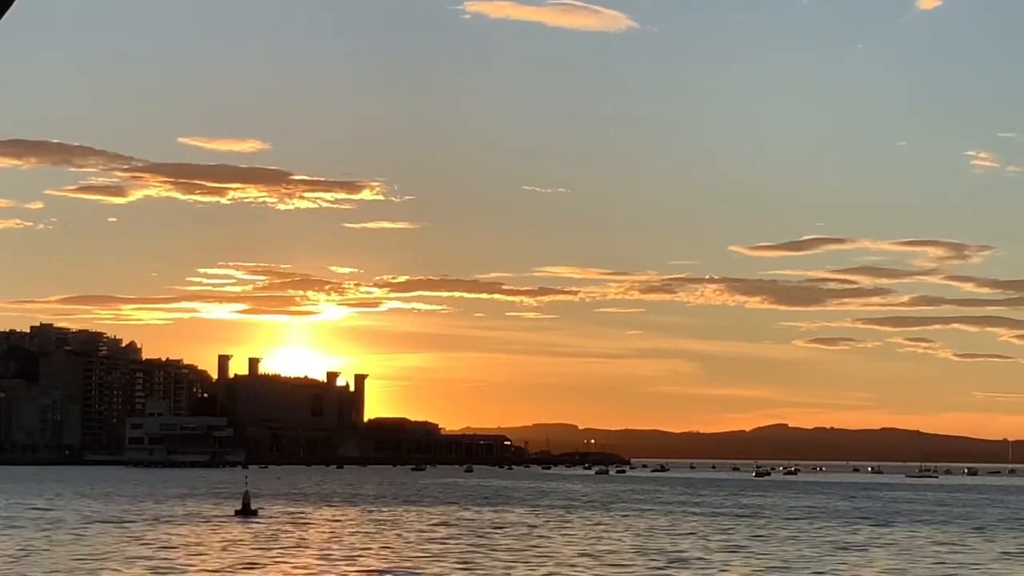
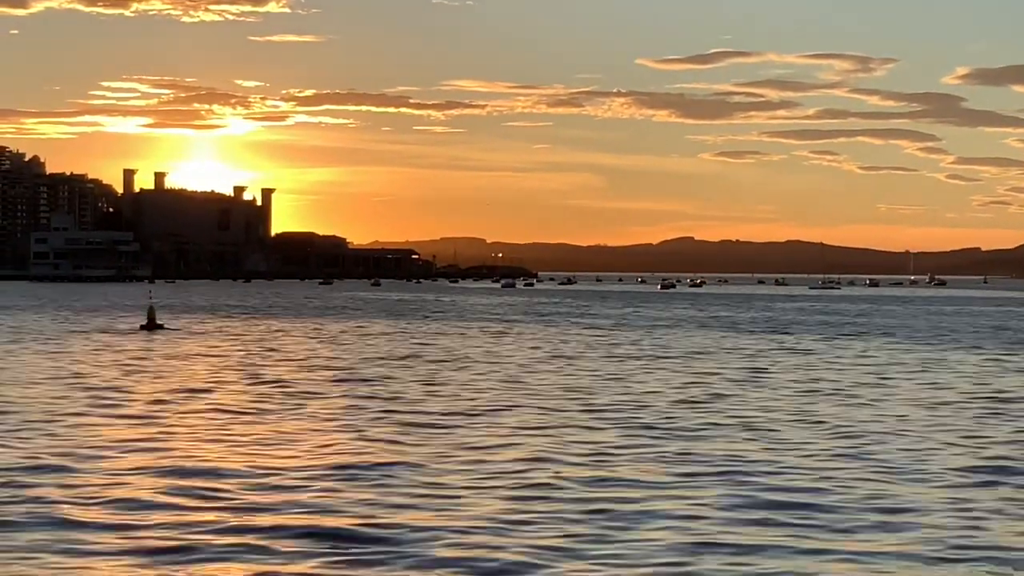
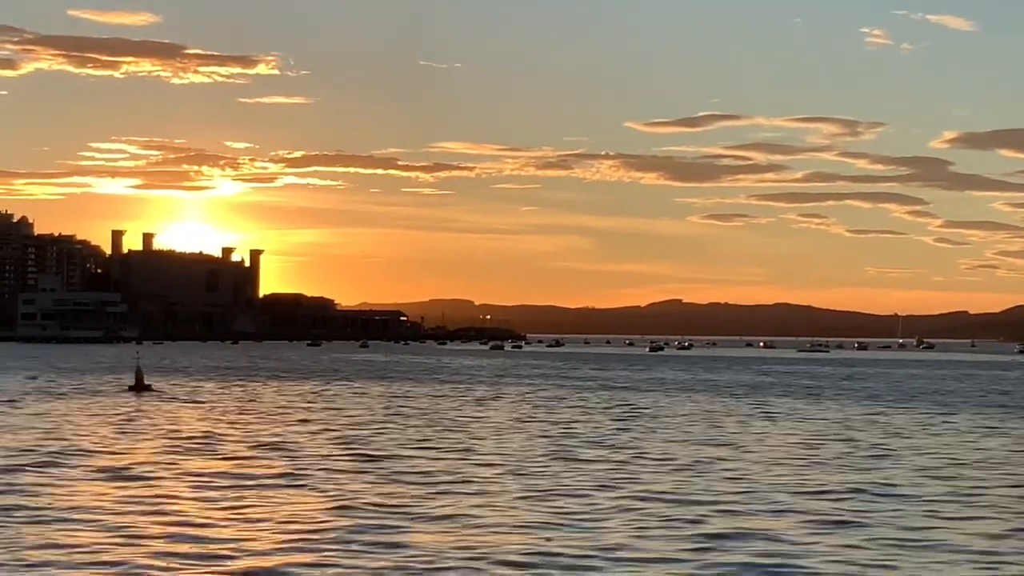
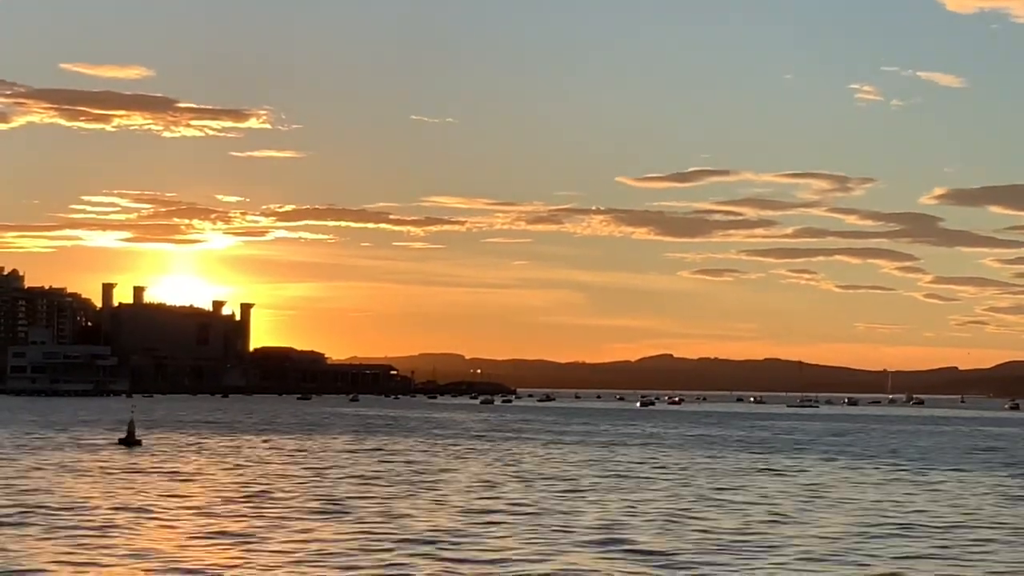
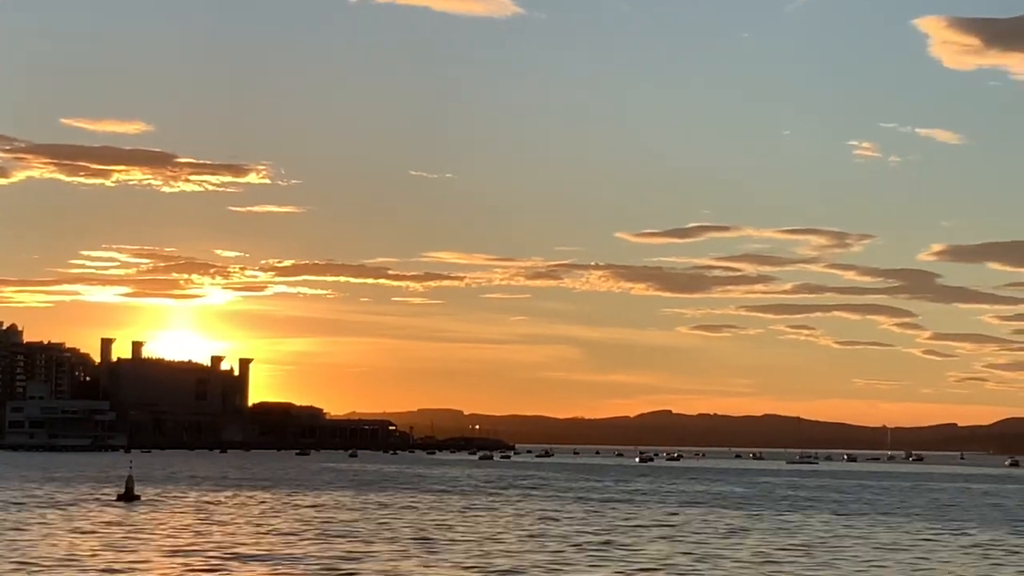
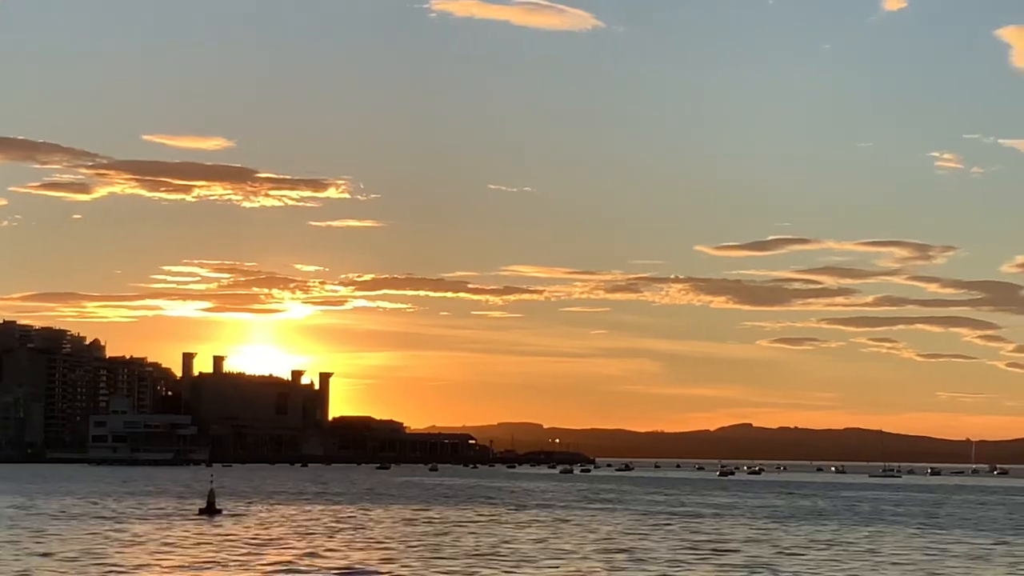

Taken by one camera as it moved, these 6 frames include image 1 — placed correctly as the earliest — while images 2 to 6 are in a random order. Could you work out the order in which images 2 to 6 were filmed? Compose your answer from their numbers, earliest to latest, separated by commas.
6, 5, 4, 3, 2
